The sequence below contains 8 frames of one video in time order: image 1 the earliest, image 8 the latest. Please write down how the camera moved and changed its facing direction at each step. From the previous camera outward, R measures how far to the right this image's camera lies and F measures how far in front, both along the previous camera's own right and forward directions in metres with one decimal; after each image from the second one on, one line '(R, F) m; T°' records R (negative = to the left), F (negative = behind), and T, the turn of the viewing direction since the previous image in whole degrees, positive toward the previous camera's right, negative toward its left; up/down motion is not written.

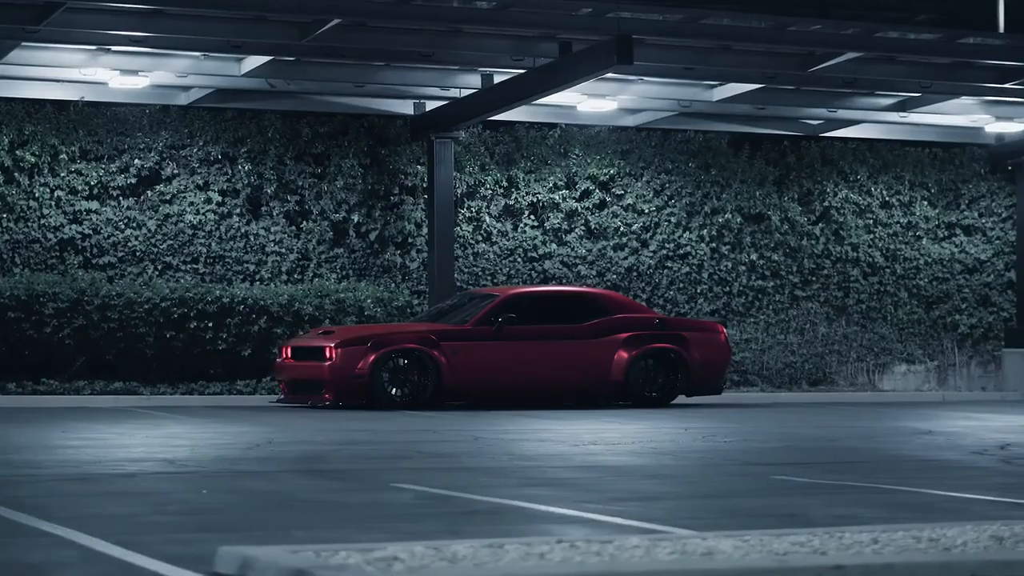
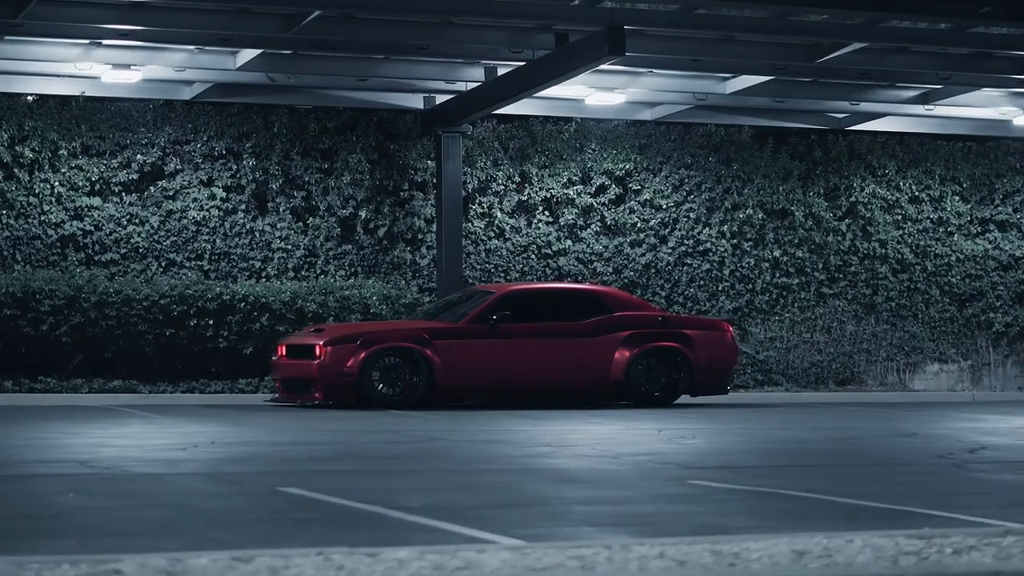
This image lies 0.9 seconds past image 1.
(+0.9, +0.4) m; -2°
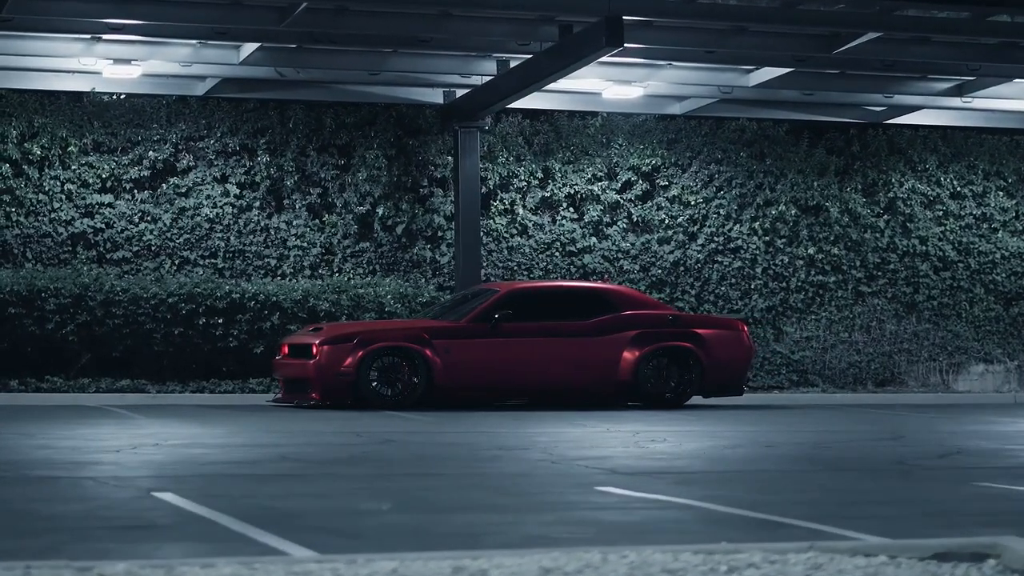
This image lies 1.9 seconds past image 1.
(+0.9, +0.5) m; -3°
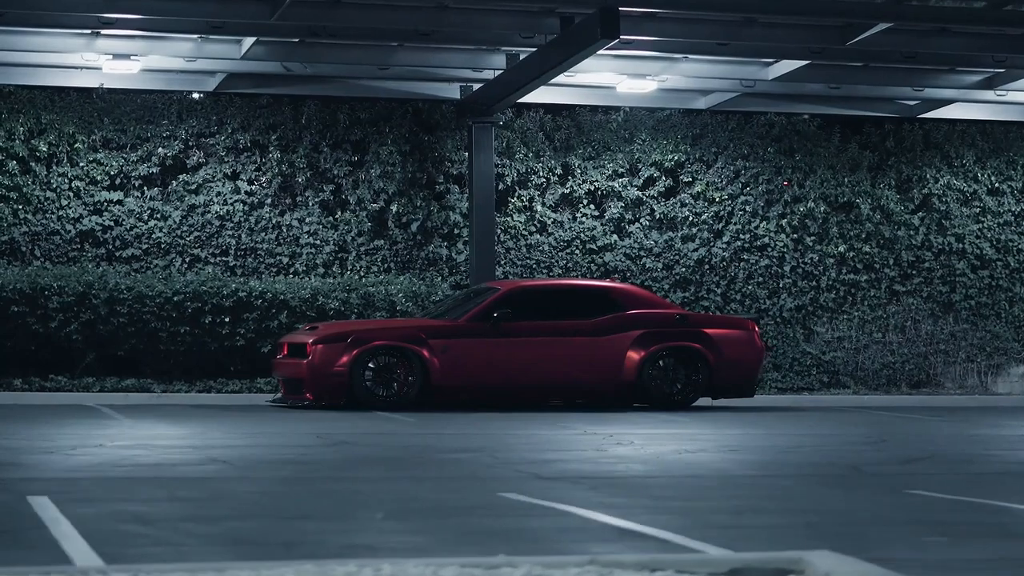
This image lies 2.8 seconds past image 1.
(+0.8, +0.4) m; -3°
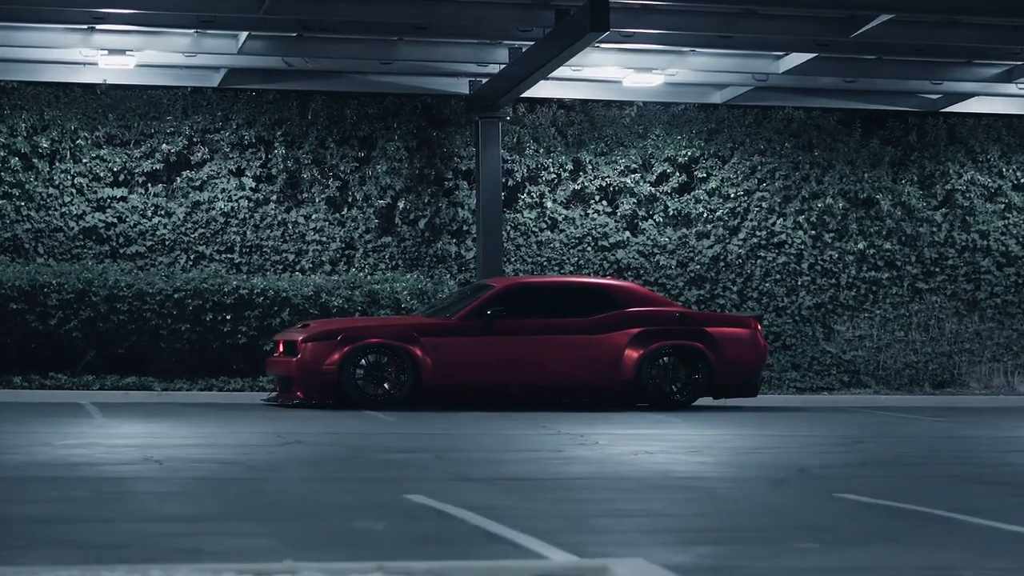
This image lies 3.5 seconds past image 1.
(+0.7, +0.3) m; -2°
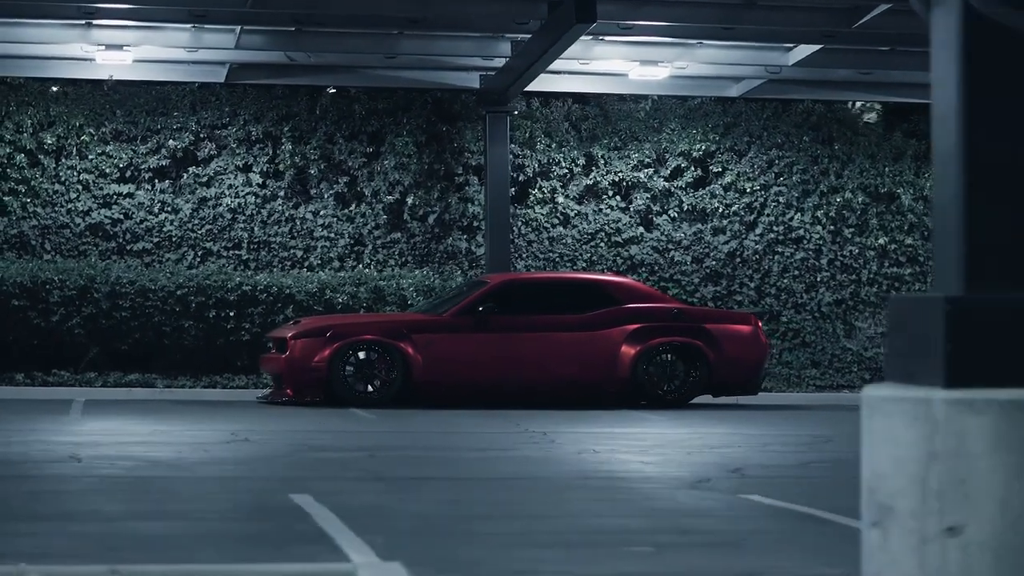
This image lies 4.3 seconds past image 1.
(+0.7, +0.2) m; -2°
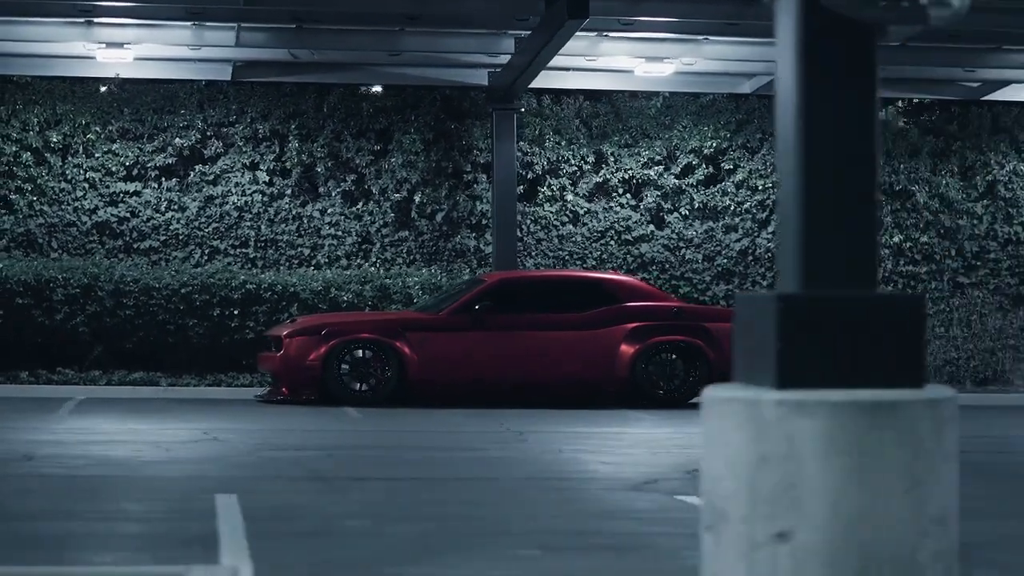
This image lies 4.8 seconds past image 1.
(+0.5, +0.1) m; -2°
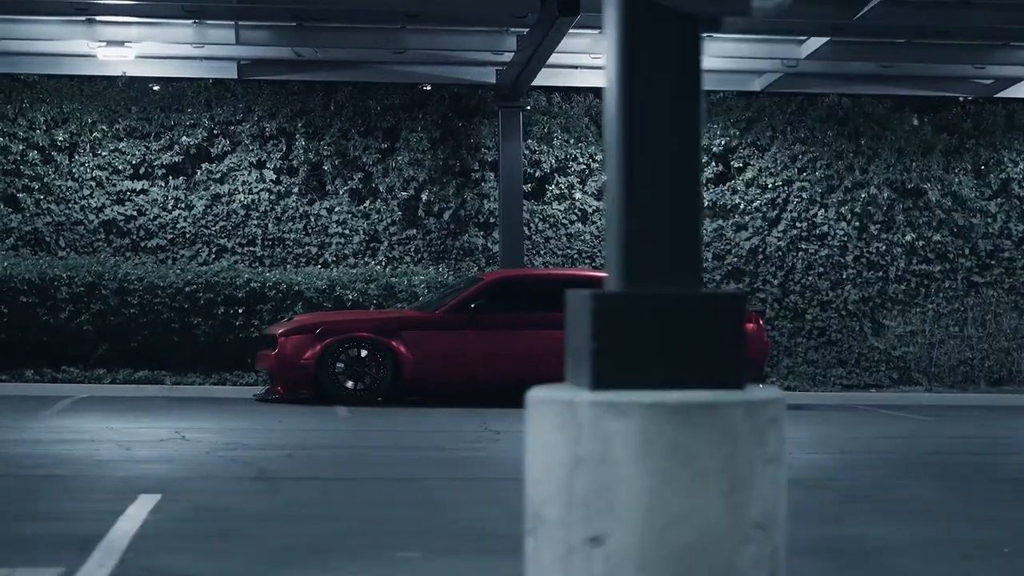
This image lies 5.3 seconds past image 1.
(+0.5, +0.1) m; -1°
